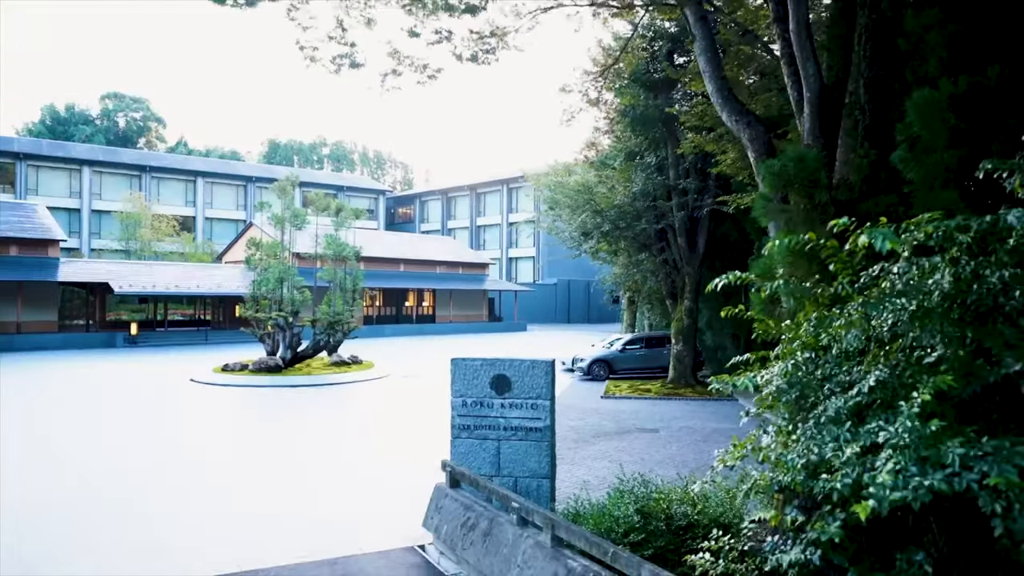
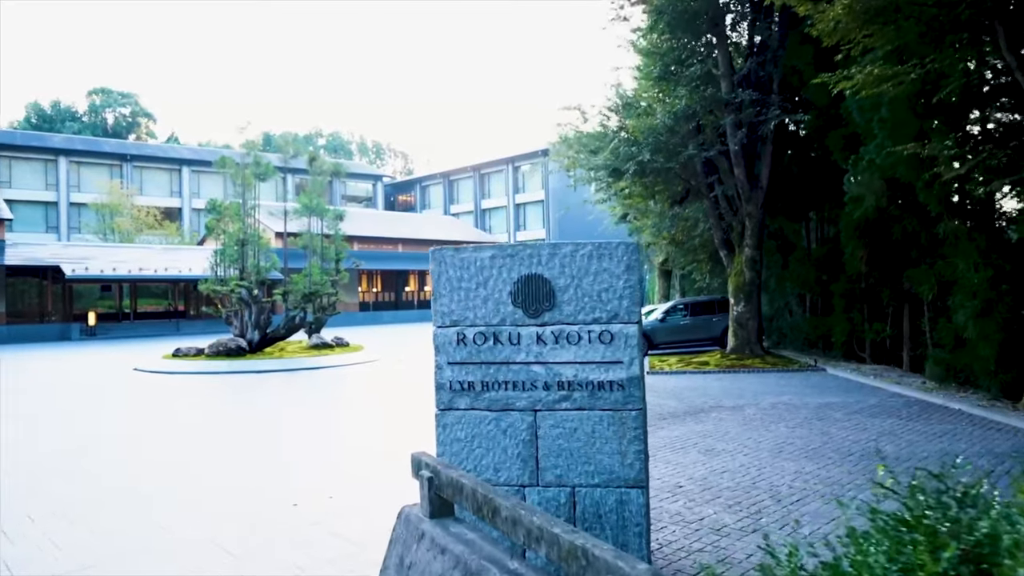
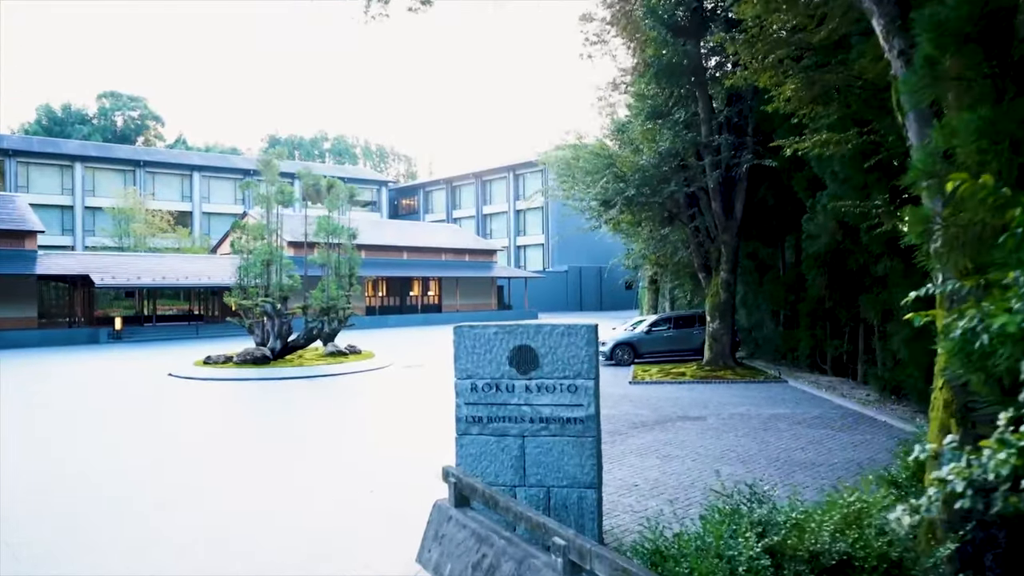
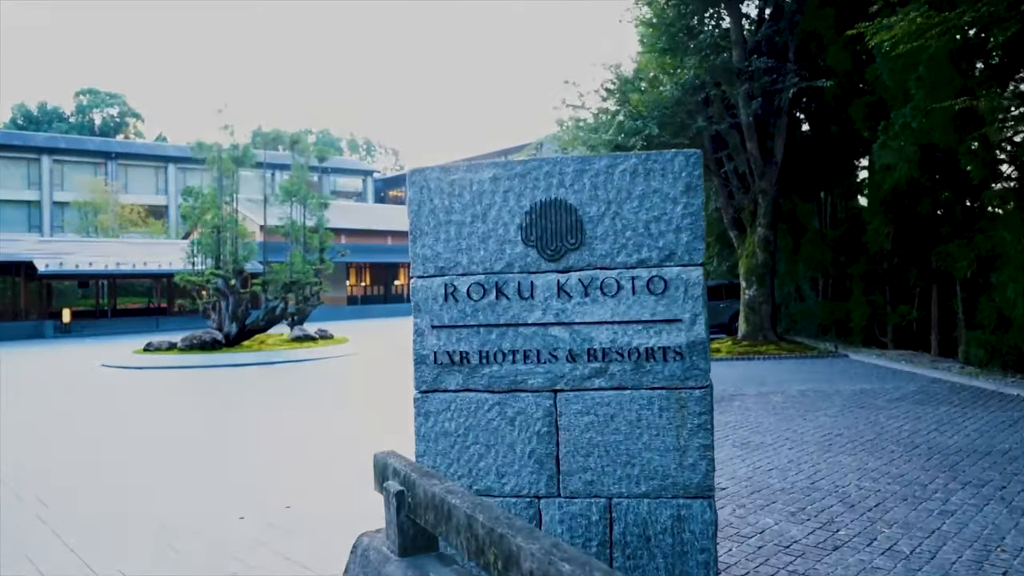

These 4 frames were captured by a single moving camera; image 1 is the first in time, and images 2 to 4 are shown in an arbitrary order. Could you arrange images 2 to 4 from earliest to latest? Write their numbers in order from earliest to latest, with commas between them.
3, 2, 4
